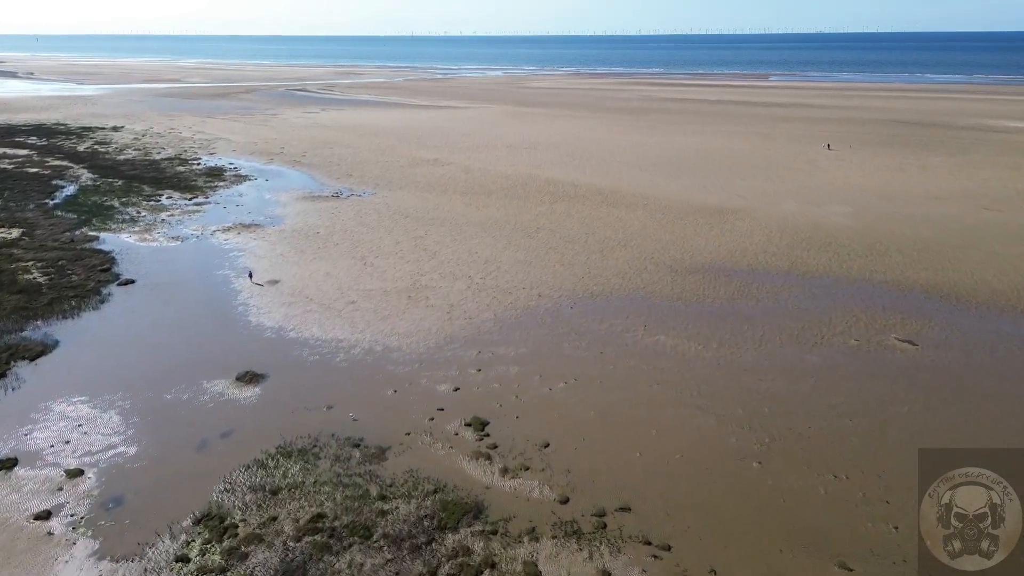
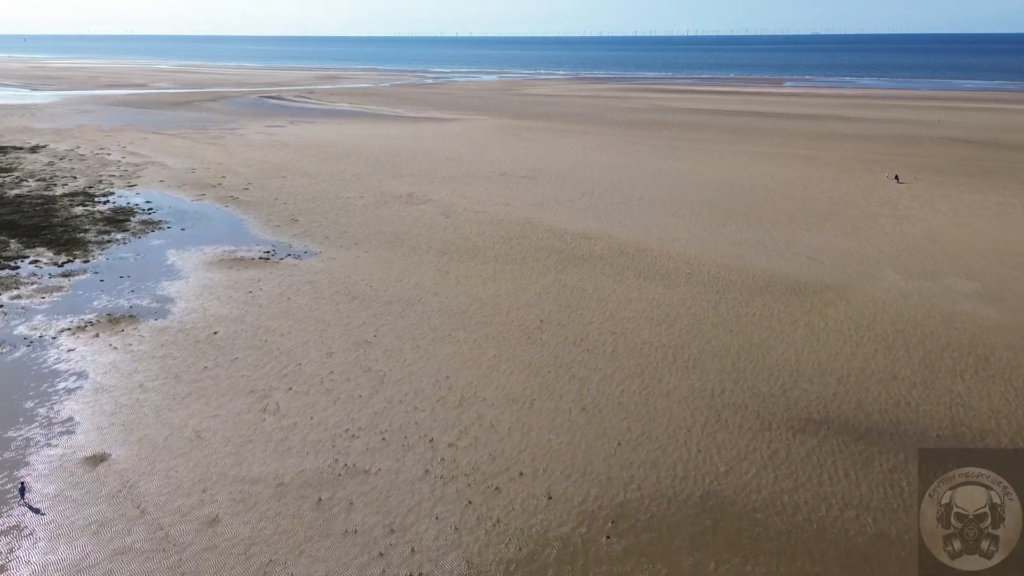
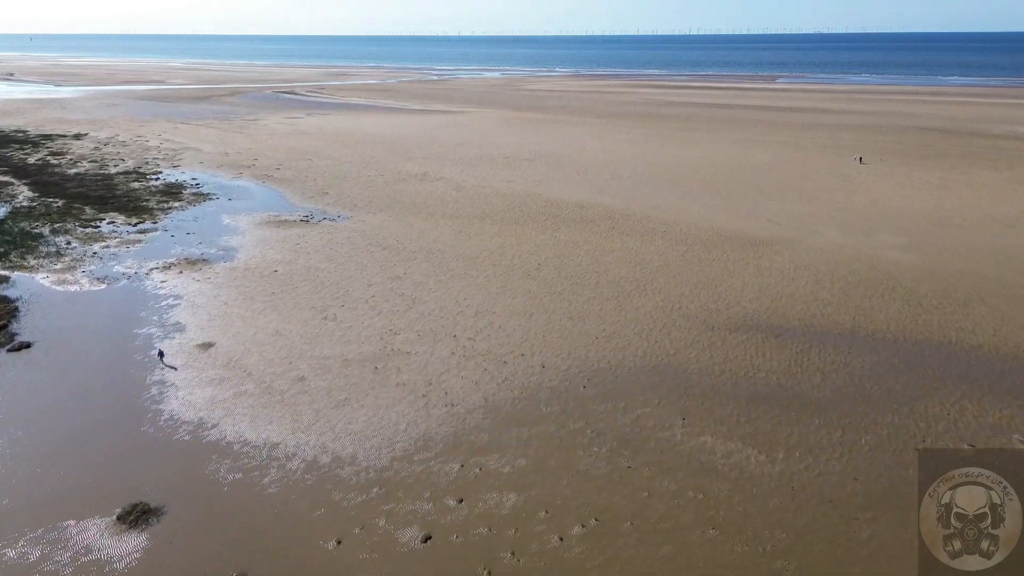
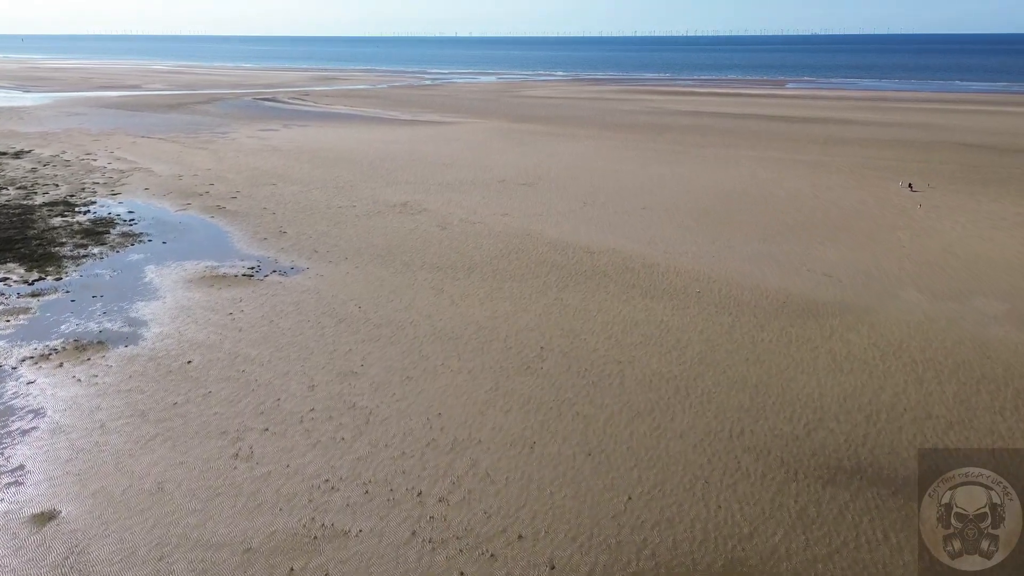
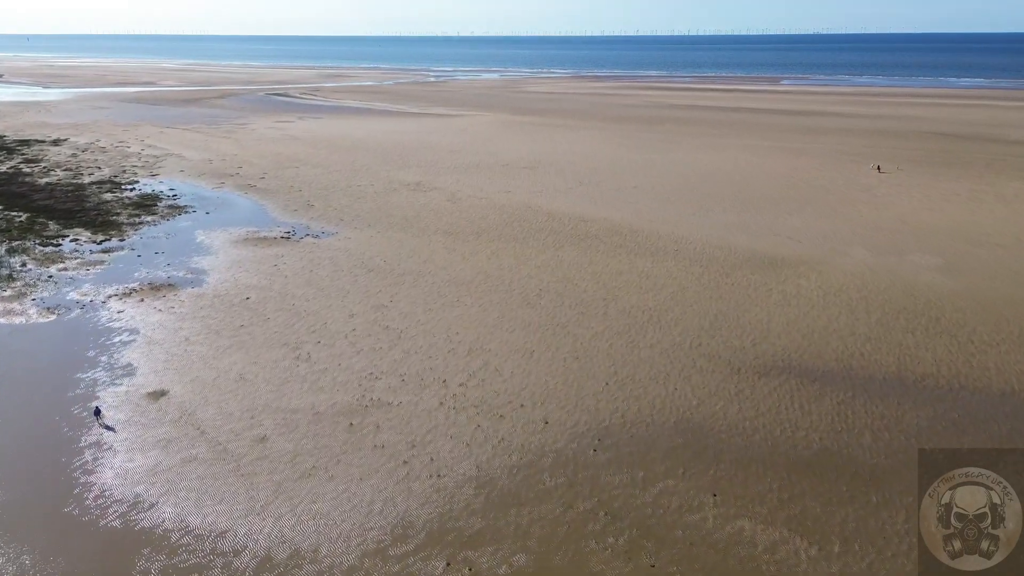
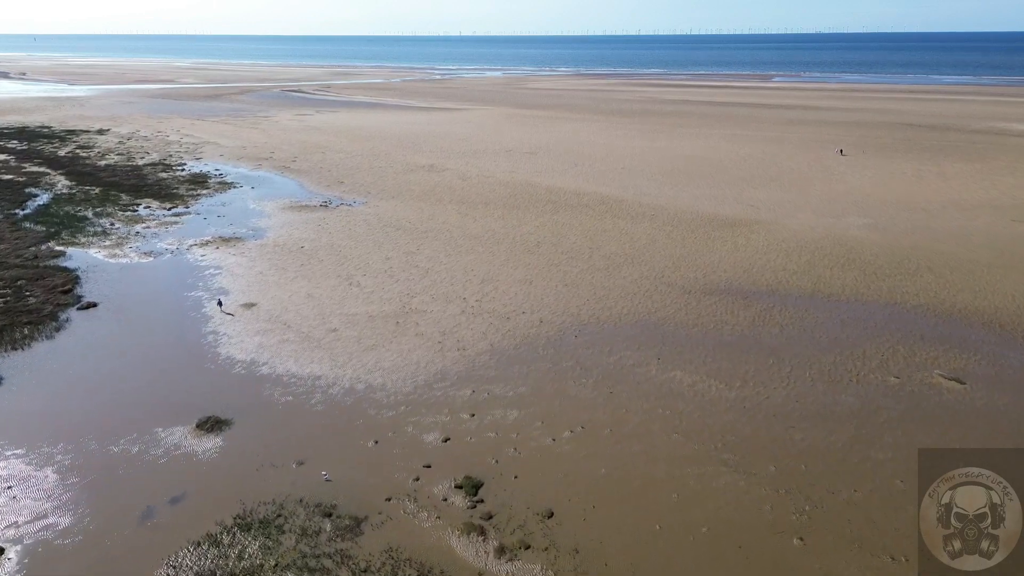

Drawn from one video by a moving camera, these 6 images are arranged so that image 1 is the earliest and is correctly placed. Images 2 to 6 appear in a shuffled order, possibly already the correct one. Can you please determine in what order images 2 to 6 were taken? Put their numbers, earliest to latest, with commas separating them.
6, 3, 5, 2, 4
